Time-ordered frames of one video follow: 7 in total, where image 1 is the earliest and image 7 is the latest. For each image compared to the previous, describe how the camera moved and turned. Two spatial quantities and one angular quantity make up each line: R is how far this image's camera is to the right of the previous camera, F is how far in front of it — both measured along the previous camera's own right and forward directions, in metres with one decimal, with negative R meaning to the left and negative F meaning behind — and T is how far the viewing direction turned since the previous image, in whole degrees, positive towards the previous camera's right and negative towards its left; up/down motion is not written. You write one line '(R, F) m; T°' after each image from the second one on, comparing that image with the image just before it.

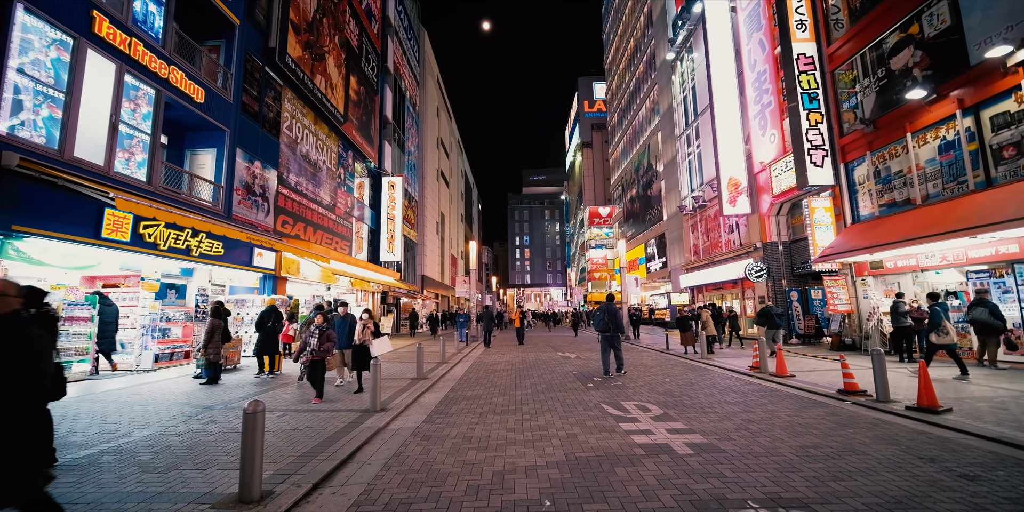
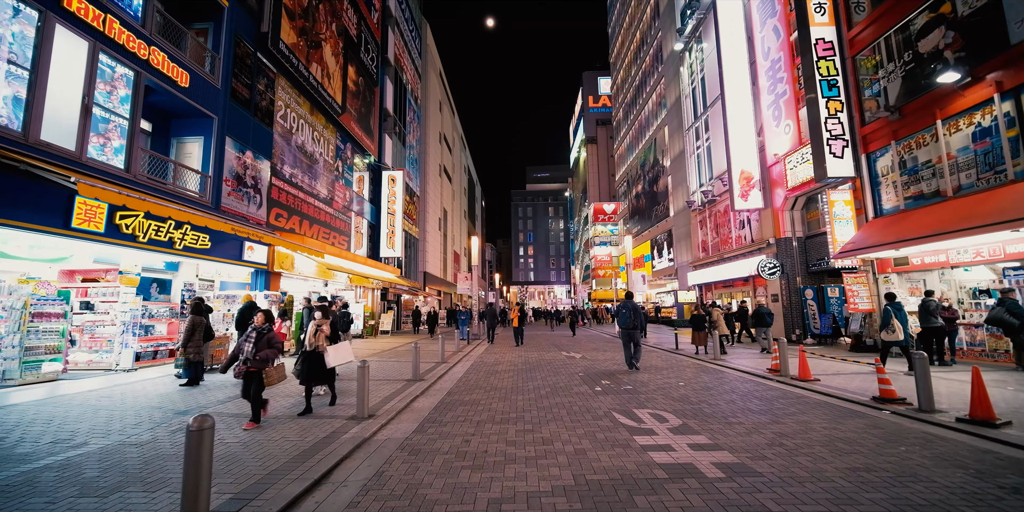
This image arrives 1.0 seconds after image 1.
(0.0, +0.7) m; 0°
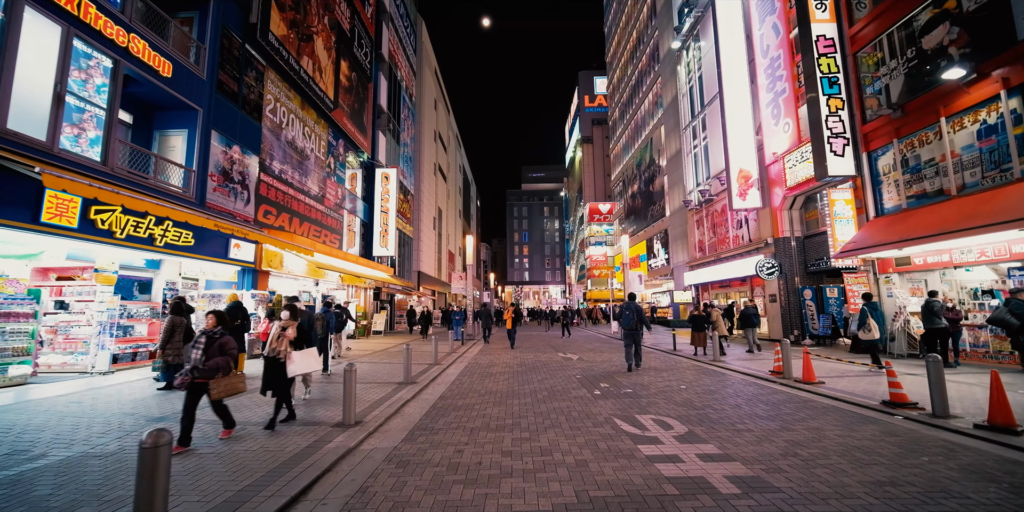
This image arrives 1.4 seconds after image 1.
(0.0, +0.4) m; +1°
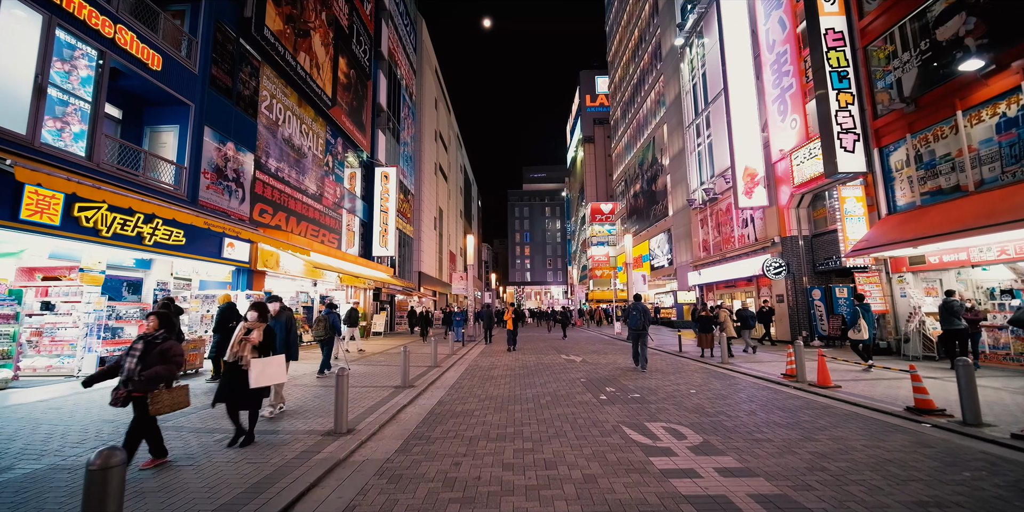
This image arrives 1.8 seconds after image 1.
(0.0, +0.4) m; 0°
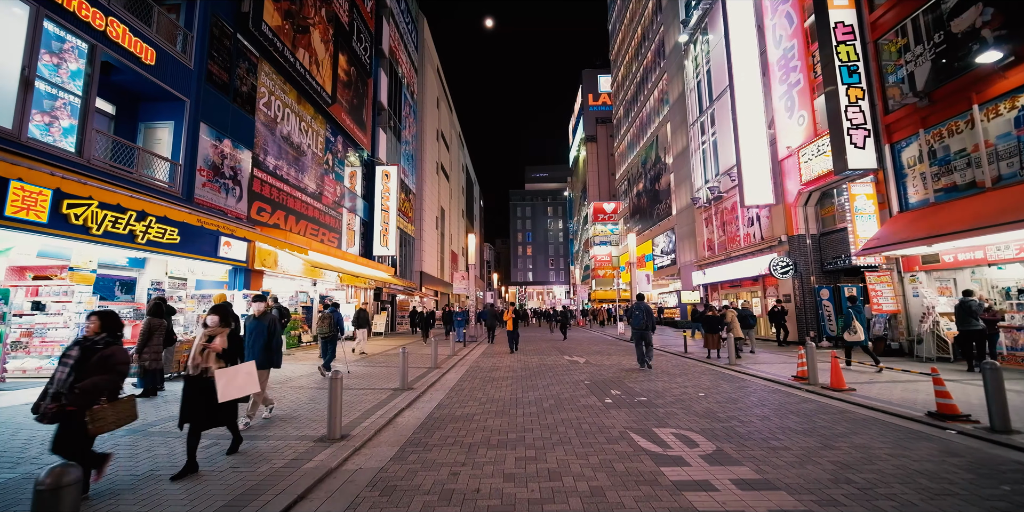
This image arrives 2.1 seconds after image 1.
(0.0, +0.3) m; 0°
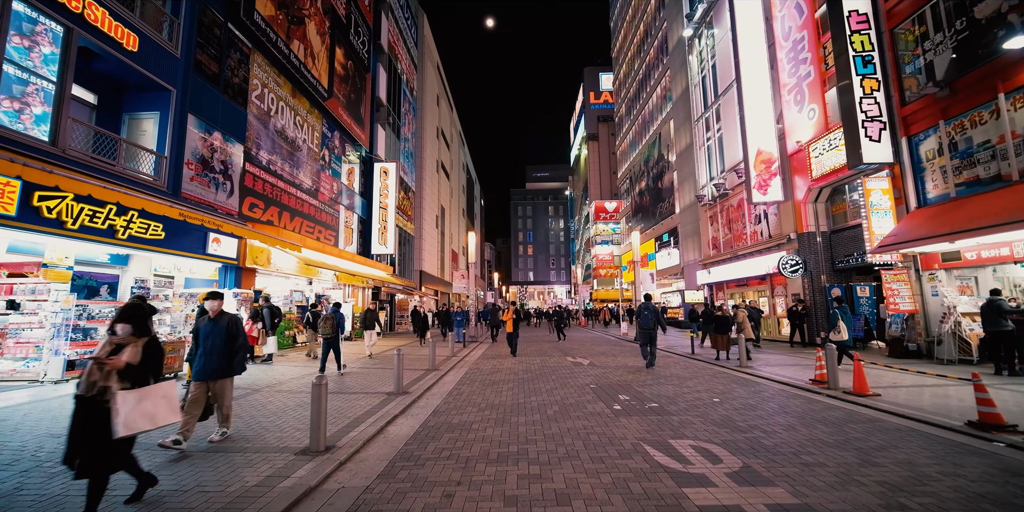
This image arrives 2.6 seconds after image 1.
(0.0, +0.5) m; 0°
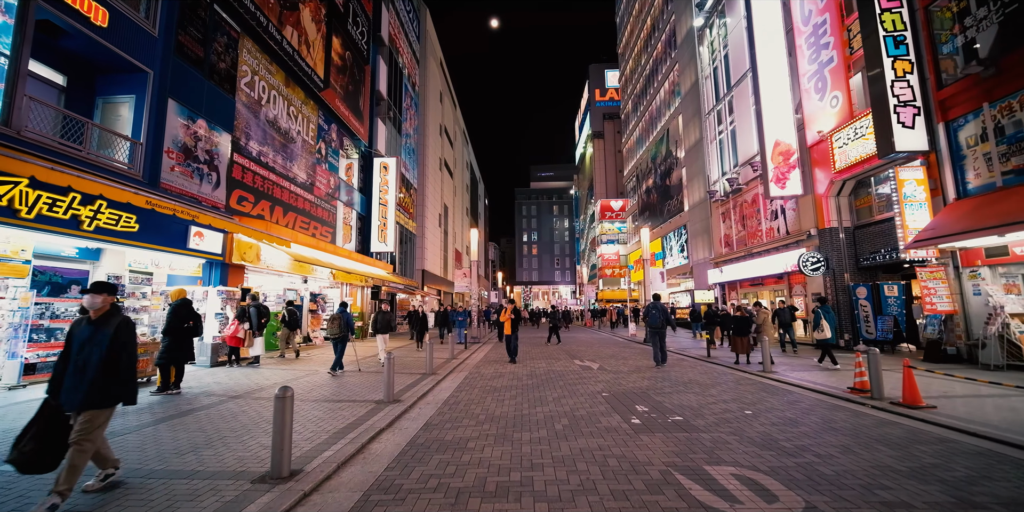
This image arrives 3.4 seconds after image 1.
(0.0, +0.9) m; -1°
